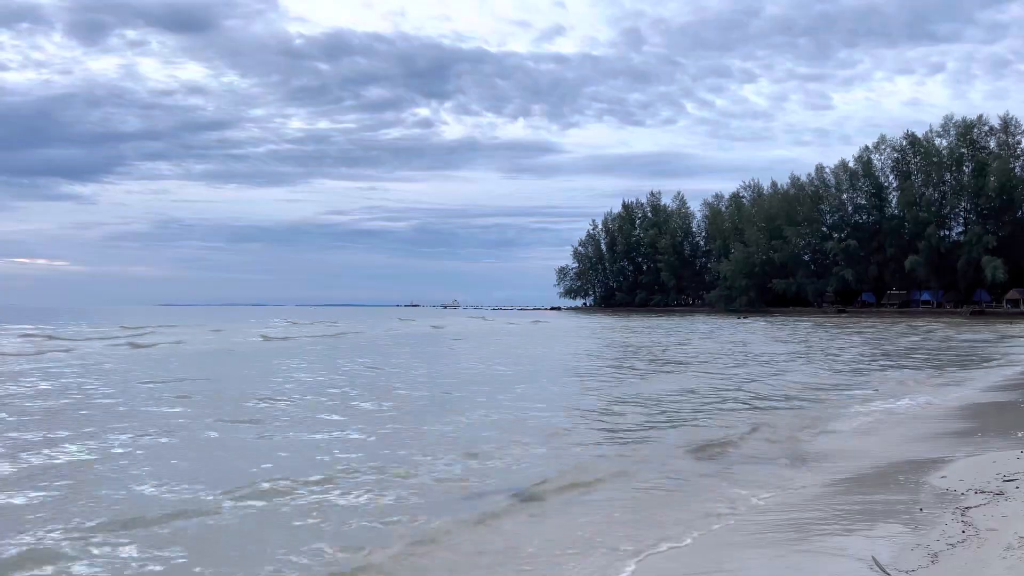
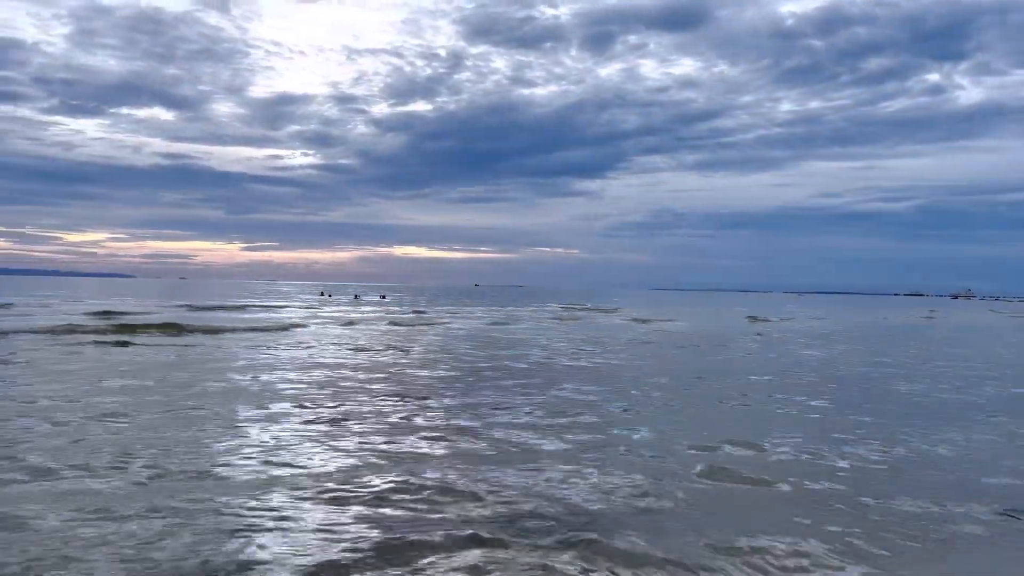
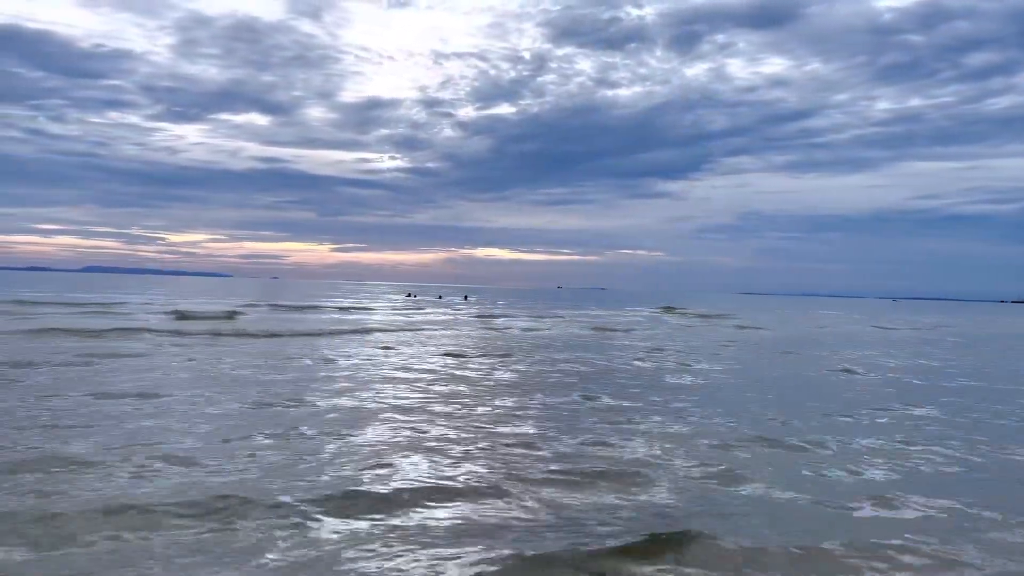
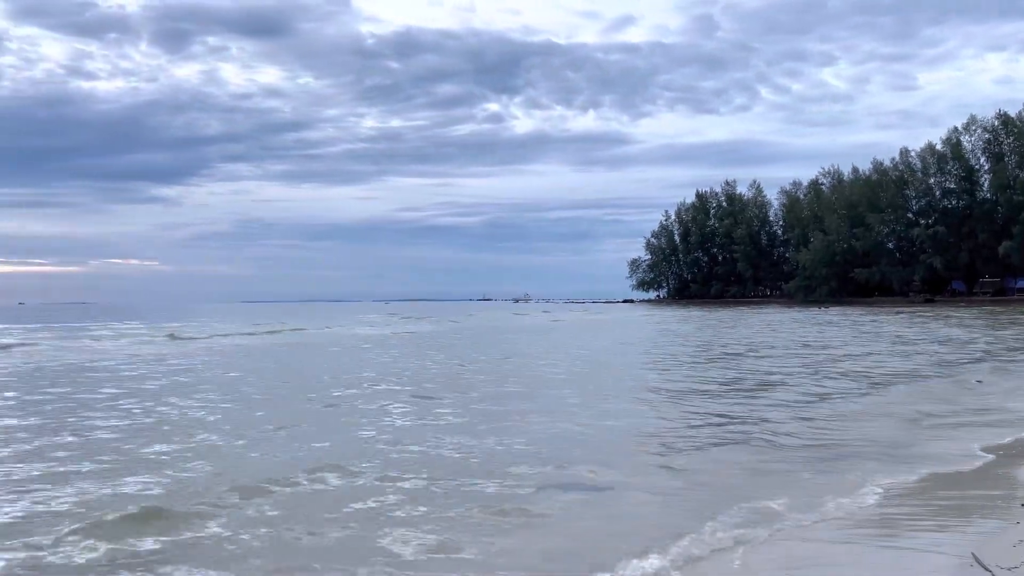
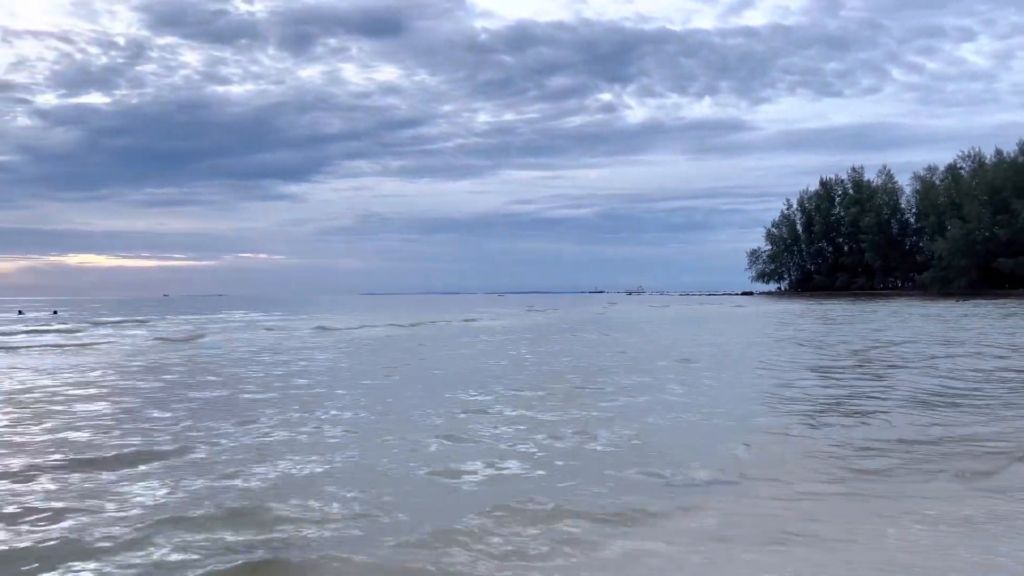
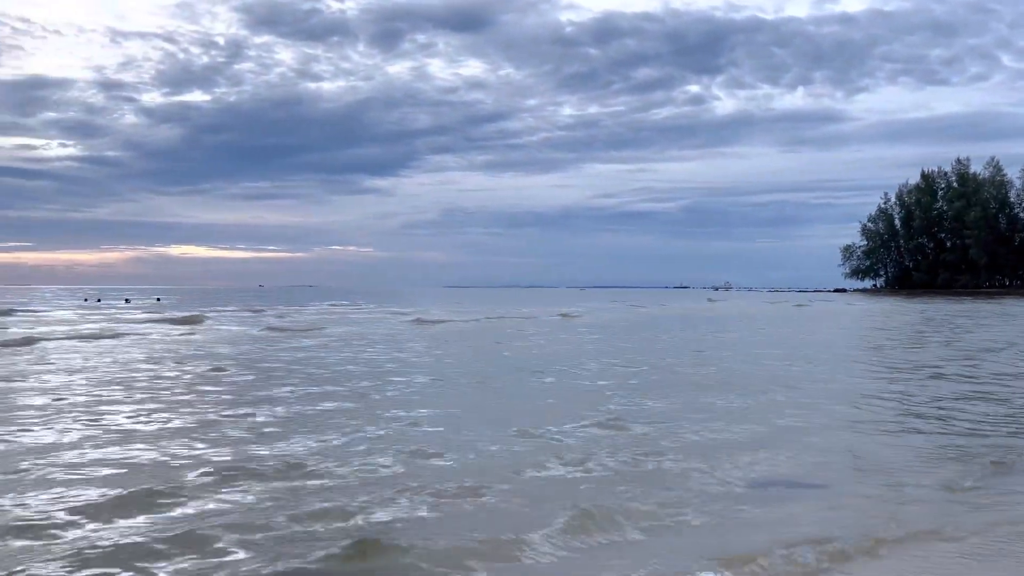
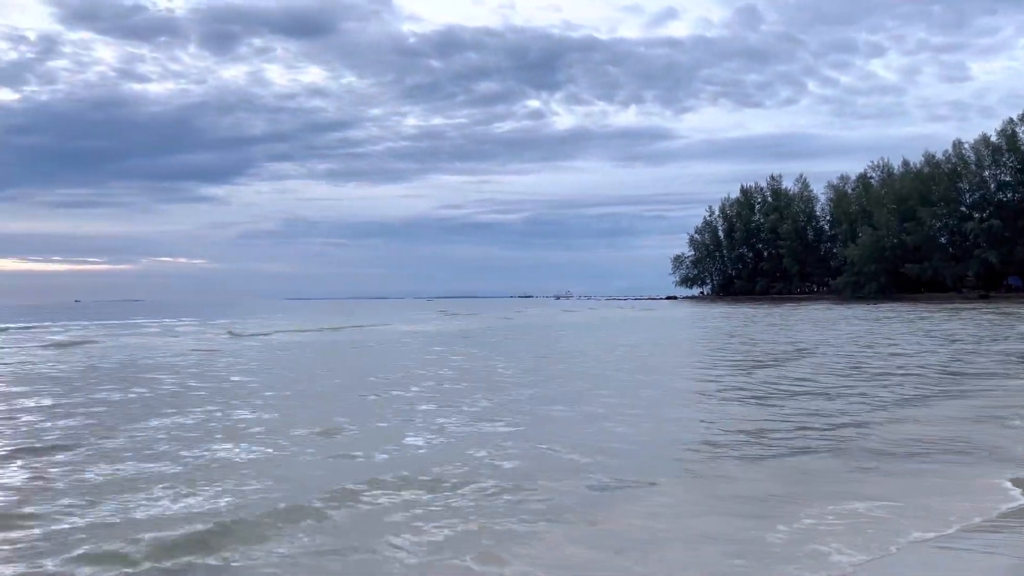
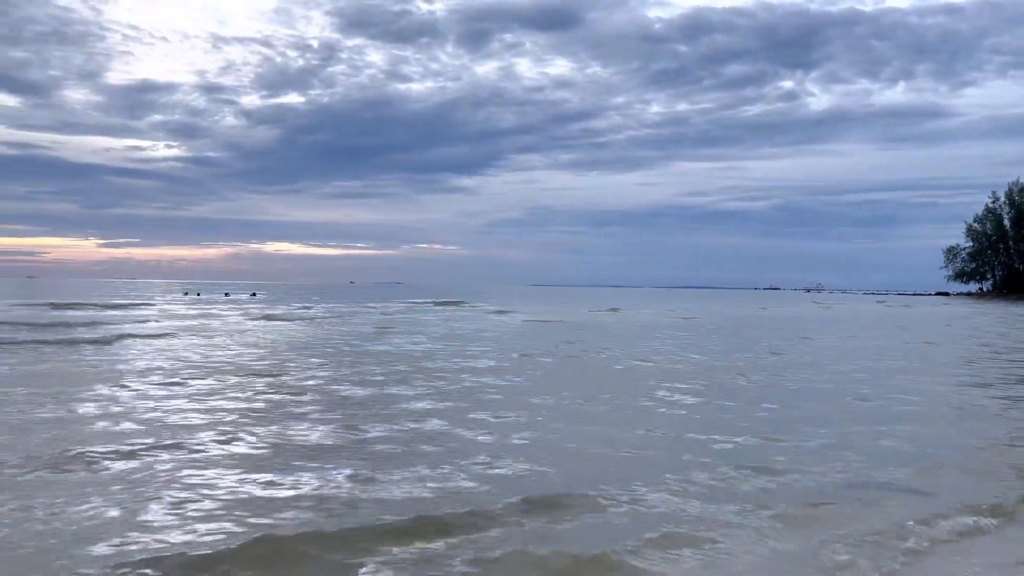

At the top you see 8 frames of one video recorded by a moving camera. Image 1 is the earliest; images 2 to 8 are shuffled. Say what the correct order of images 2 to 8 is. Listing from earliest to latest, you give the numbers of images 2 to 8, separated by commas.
4, 7, 5, 6, 8, 2, 3
